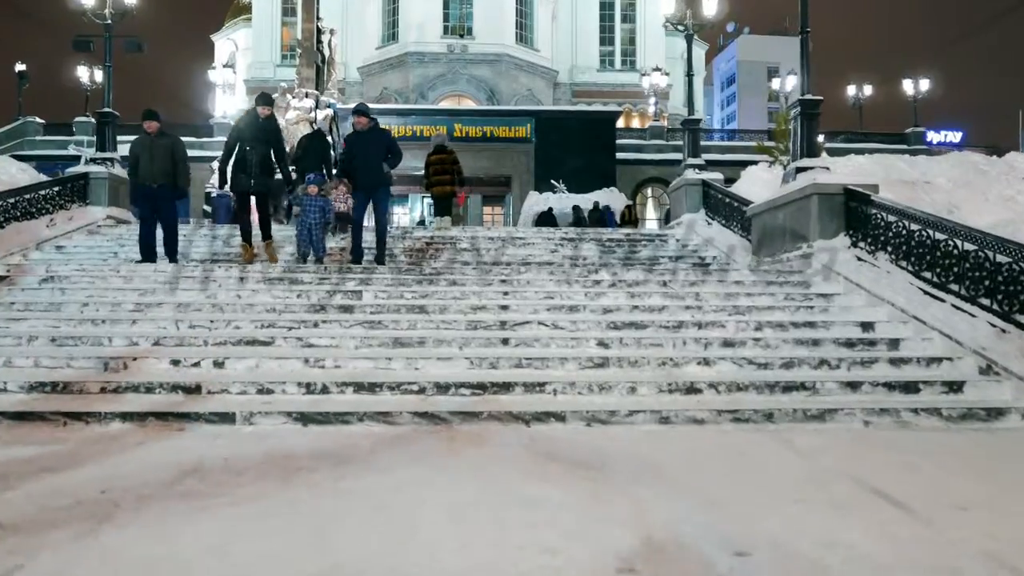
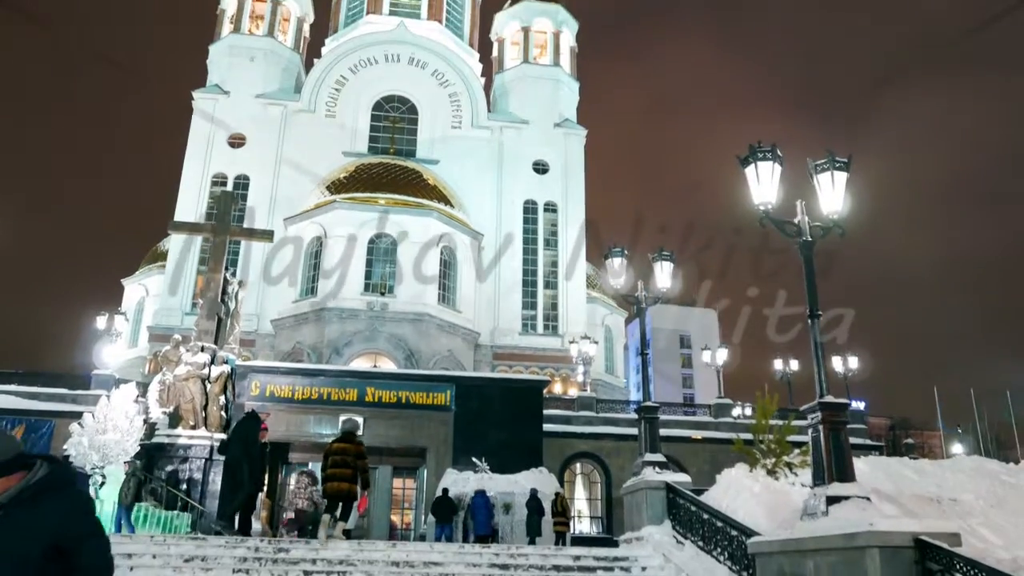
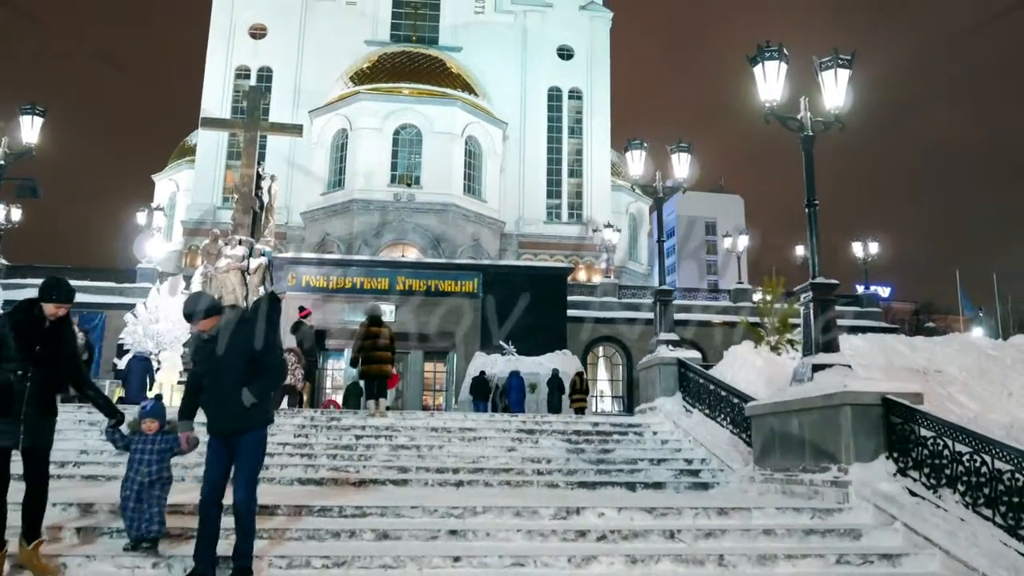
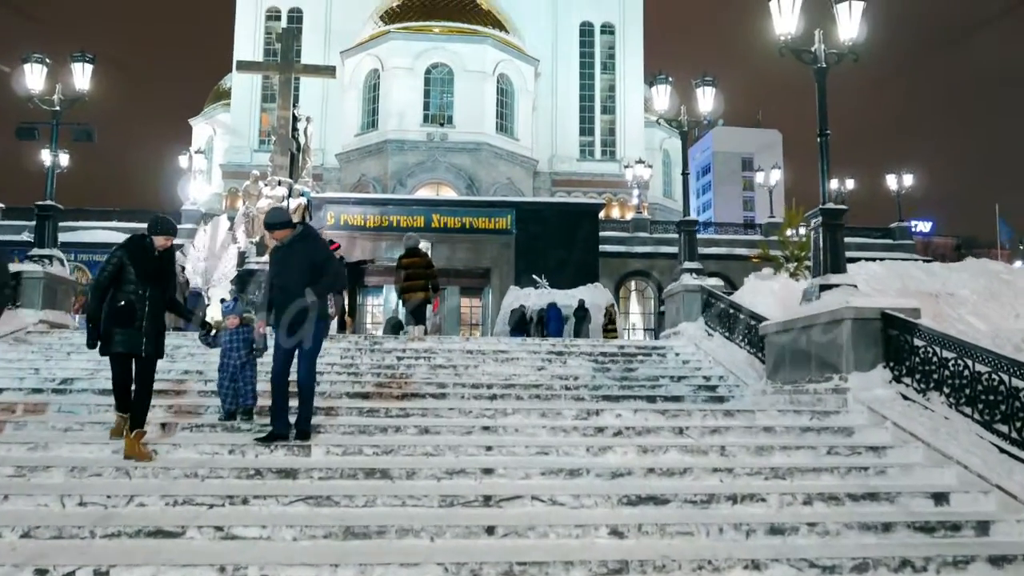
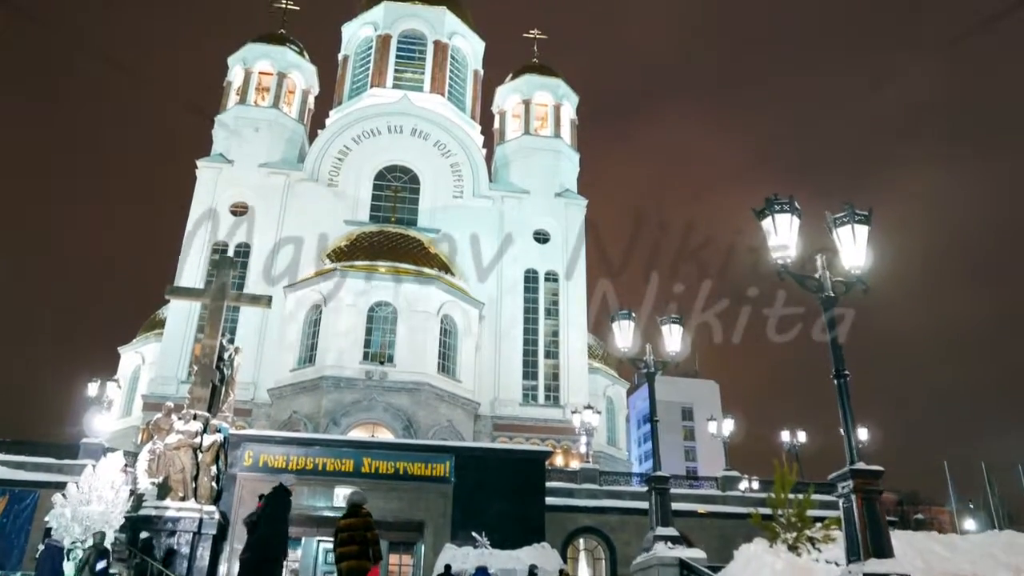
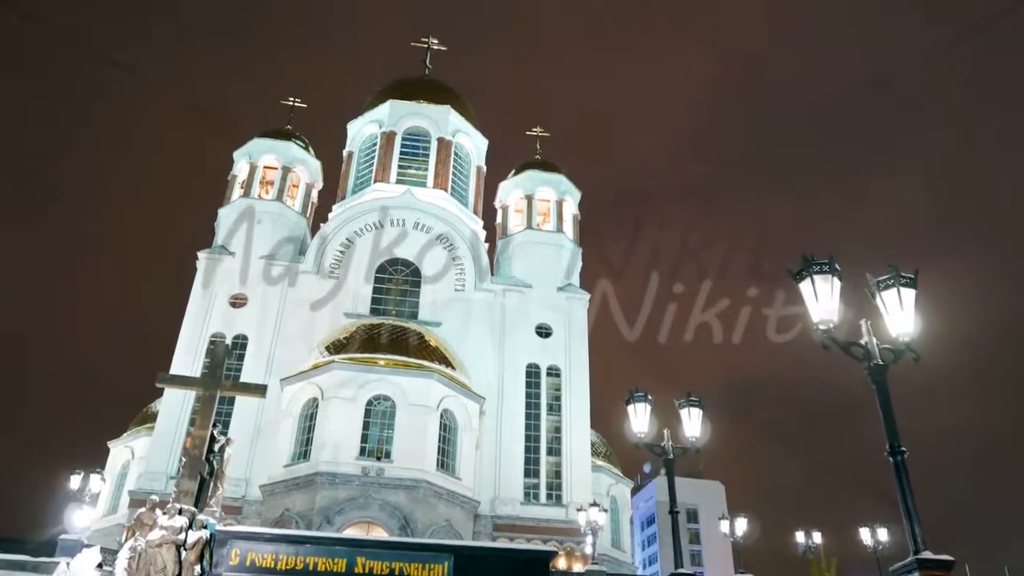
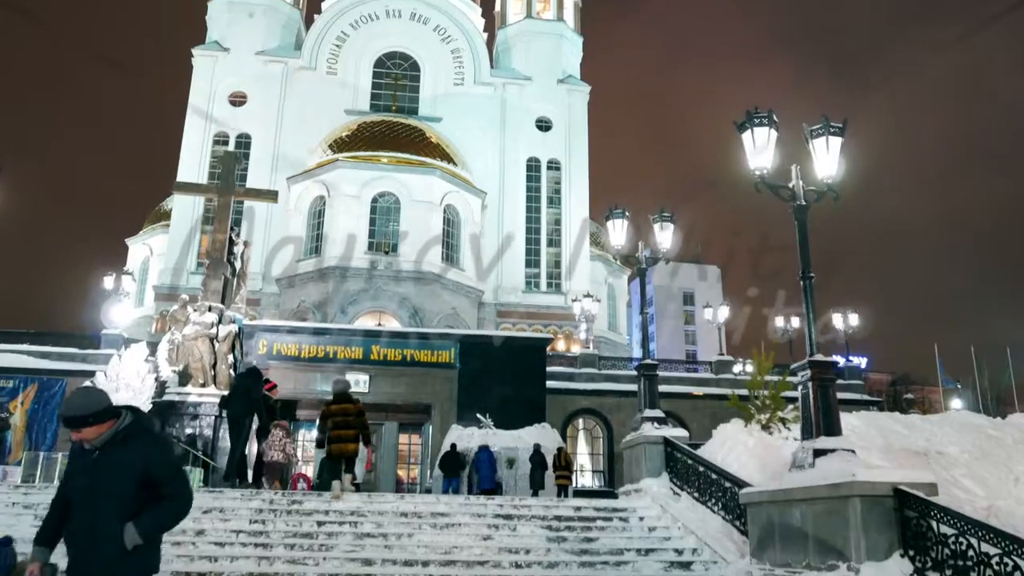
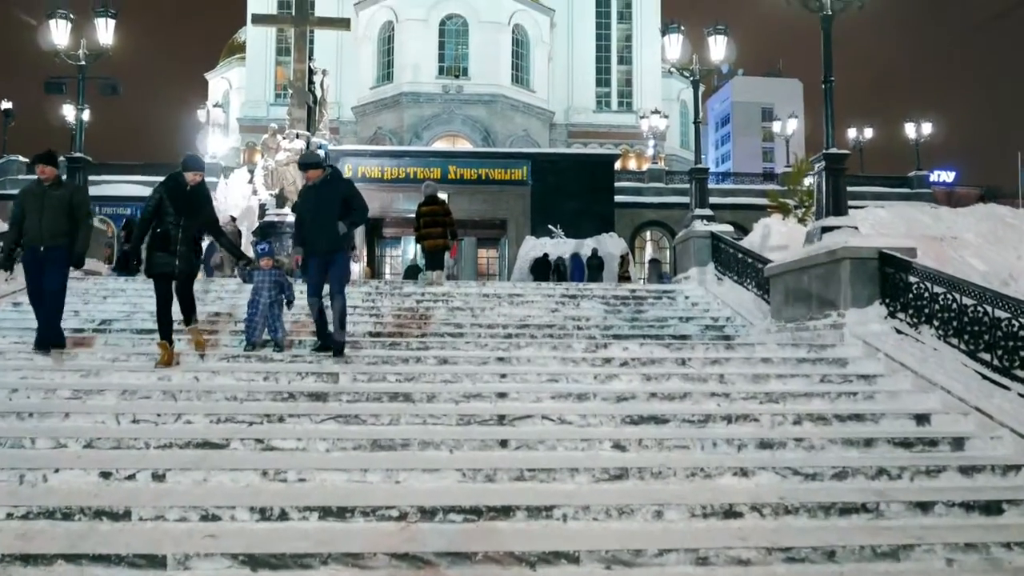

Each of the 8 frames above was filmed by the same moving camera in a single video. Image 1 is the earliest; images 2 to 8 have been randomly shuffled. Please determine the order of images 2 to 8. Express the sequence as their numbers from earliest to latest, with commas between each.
8, 4, 3, 7, 2, 5, 6
